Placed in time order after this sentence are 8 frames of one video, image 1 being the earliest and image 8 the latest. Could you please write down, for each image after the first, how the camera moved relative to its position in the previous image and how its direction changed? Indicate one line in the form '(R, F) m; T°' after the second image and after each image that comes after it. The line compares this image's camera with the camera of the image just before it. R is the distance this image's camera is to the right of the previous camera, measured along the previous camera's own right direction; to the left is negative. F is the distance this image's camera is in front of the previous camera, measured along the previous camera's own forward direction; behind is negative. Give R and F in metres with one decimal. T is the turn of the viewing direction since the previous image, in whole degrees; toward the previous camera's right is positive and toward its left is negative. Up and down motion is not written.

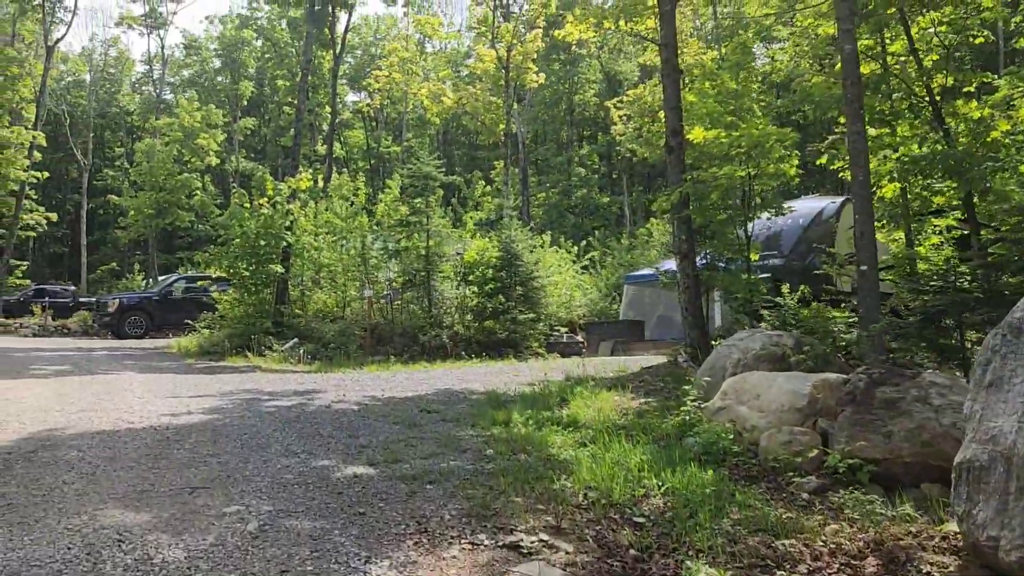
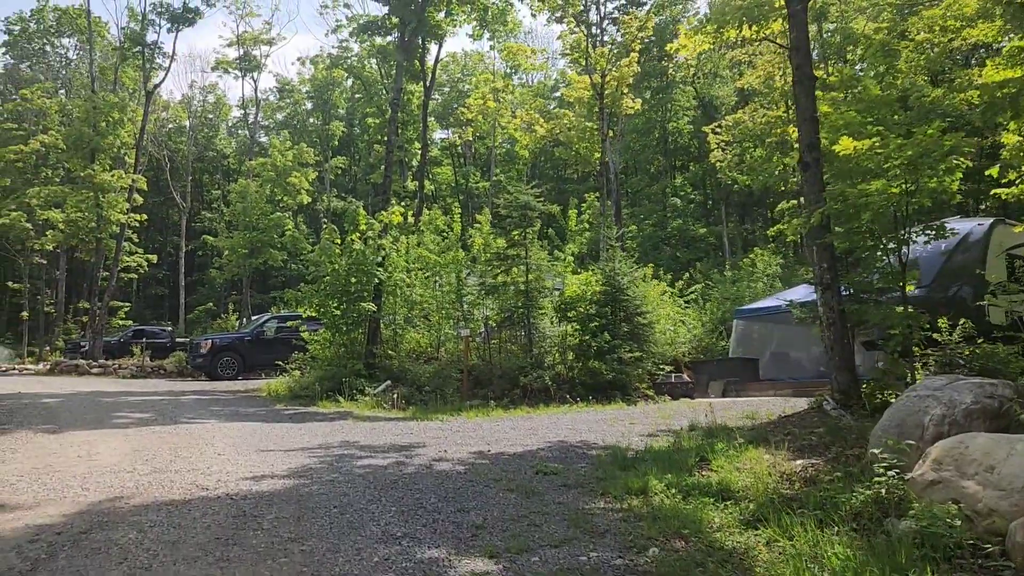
(-0.3, +1.0) m; -6°
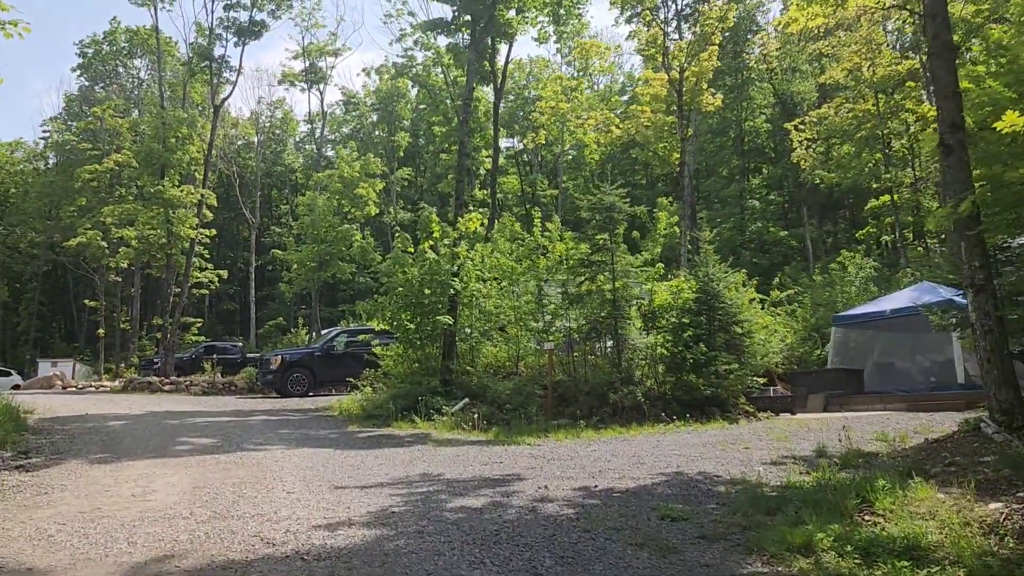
(-0.3, +1.0) m; -4°
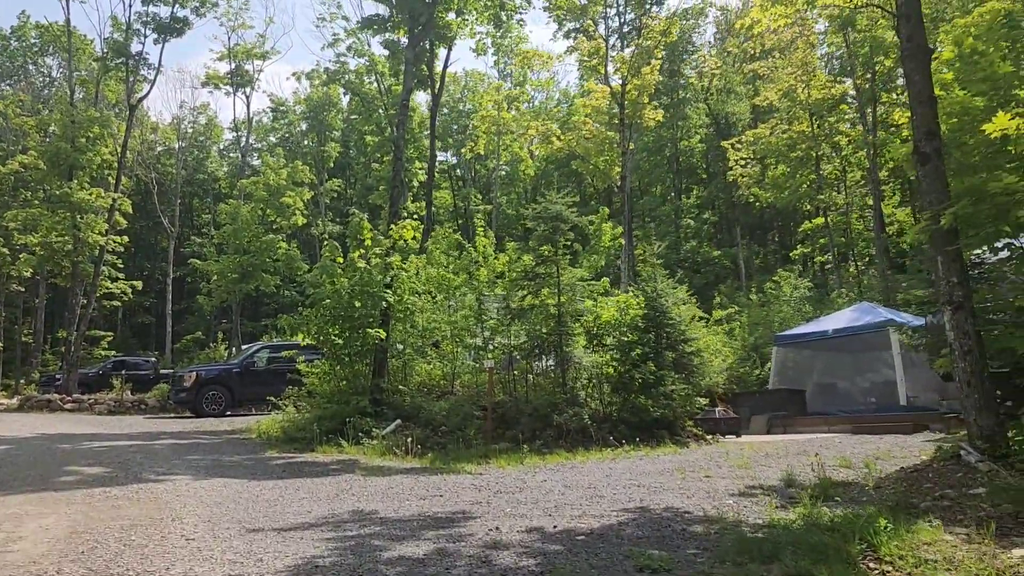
(-0.1, +0.8) m; +5°
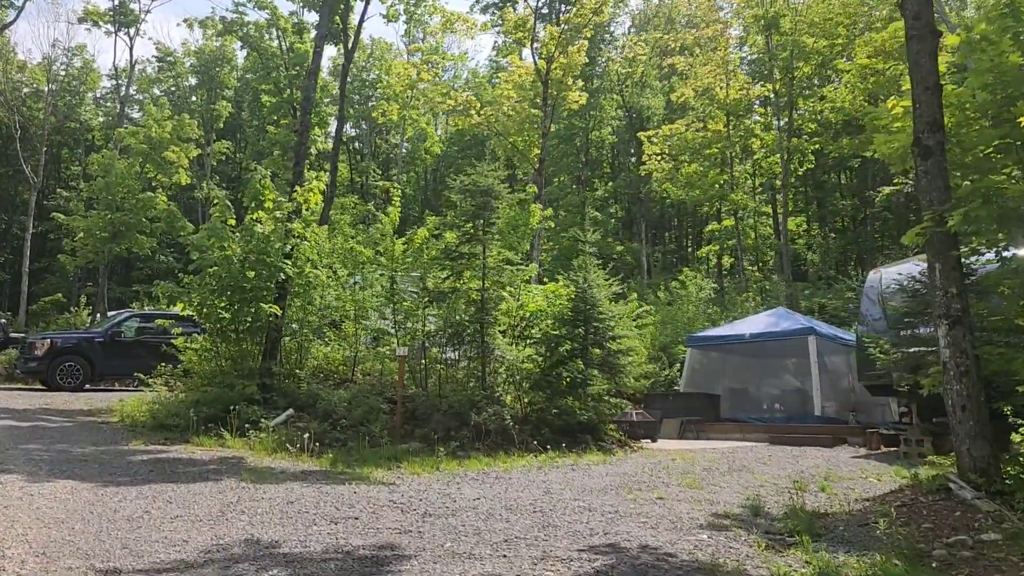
(-0.4, +1.3) m; +8°
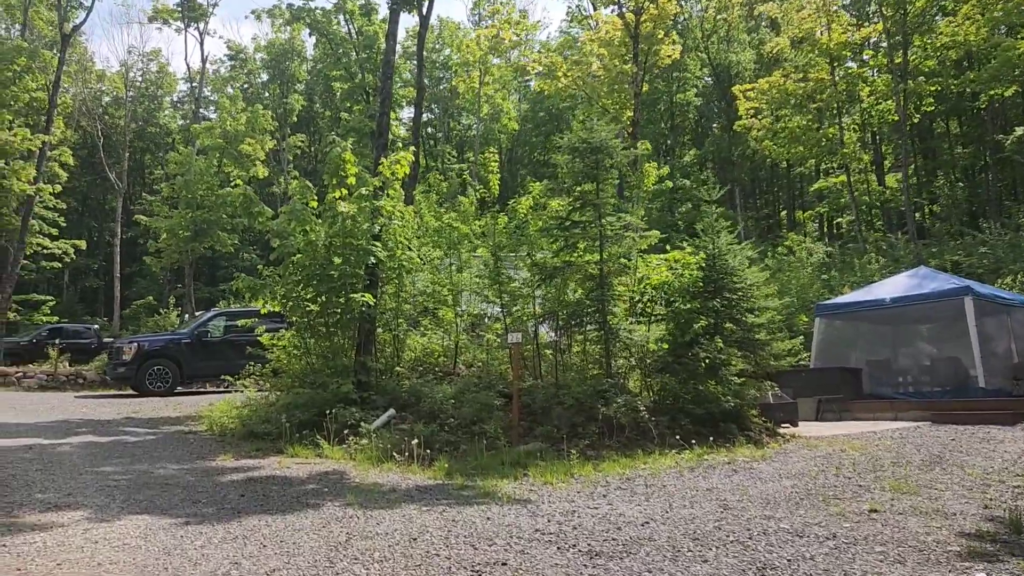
(-0.5, +1.4) m; -5°
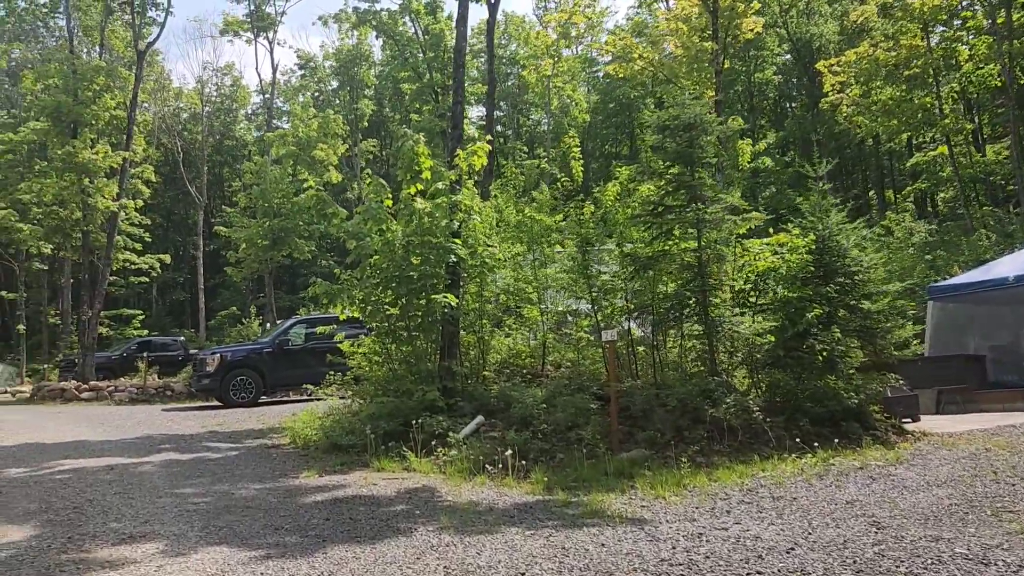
(-0.2, +0.6) m; -5°
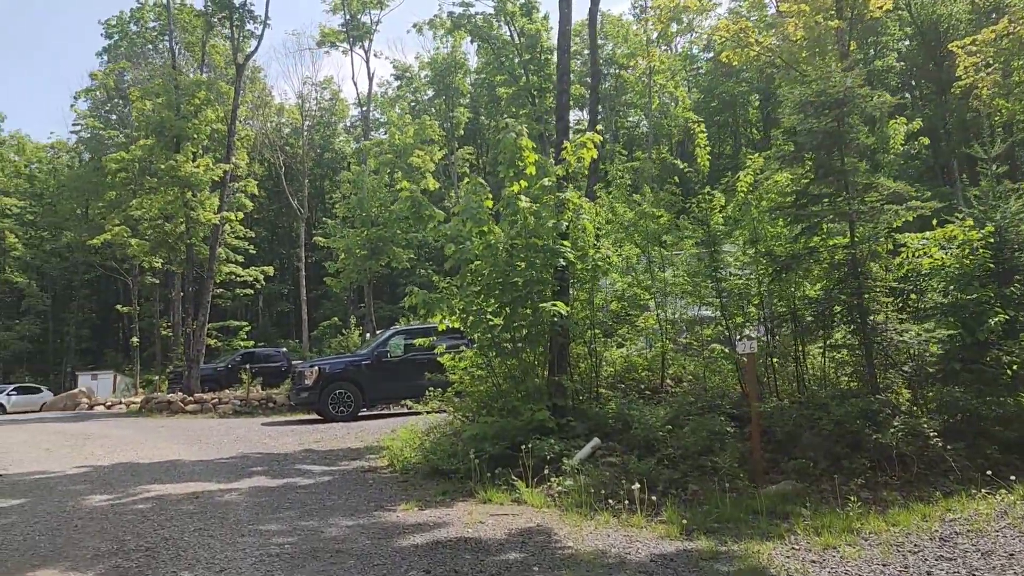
(-0.2, +0.9) m; -7°
